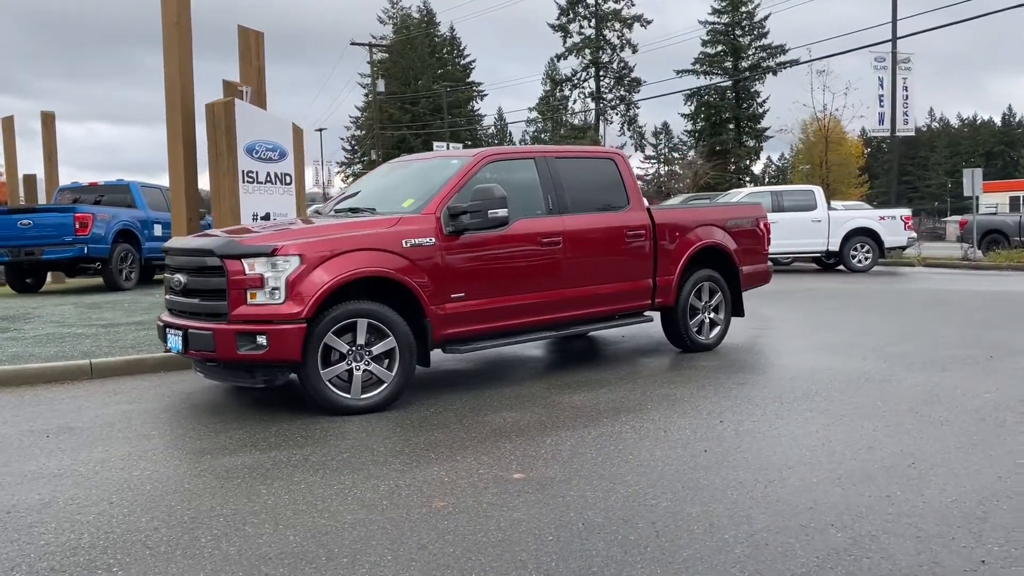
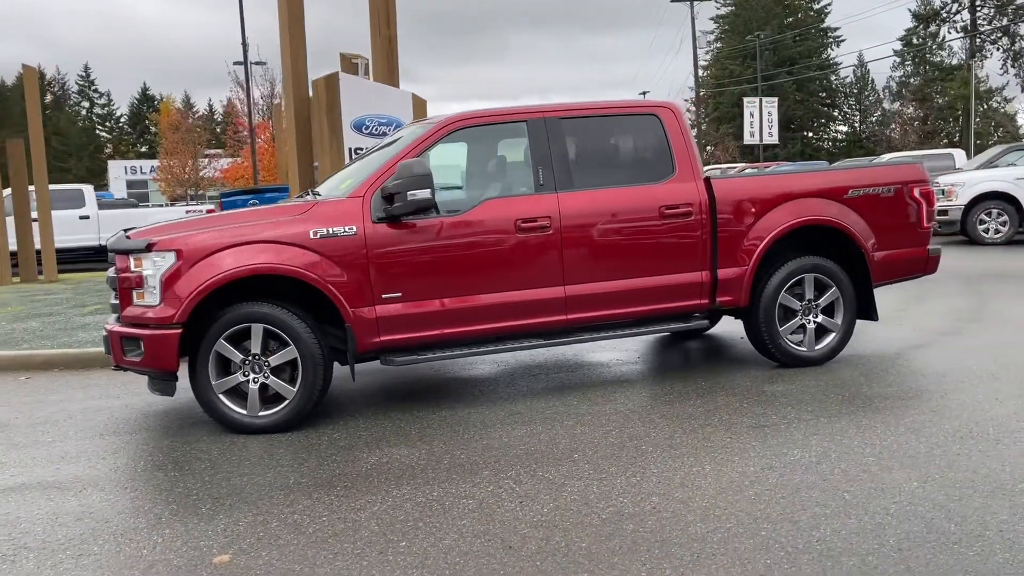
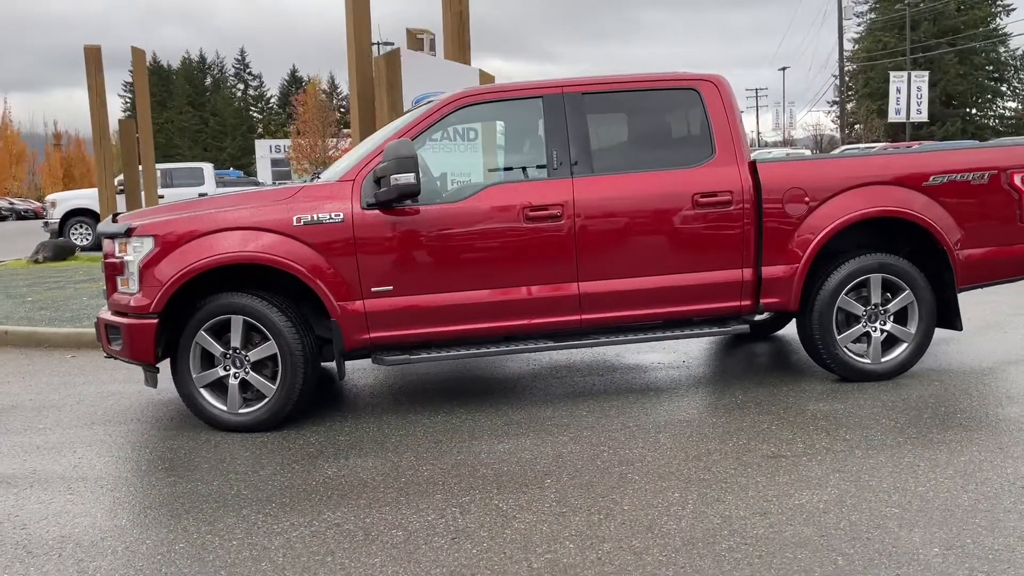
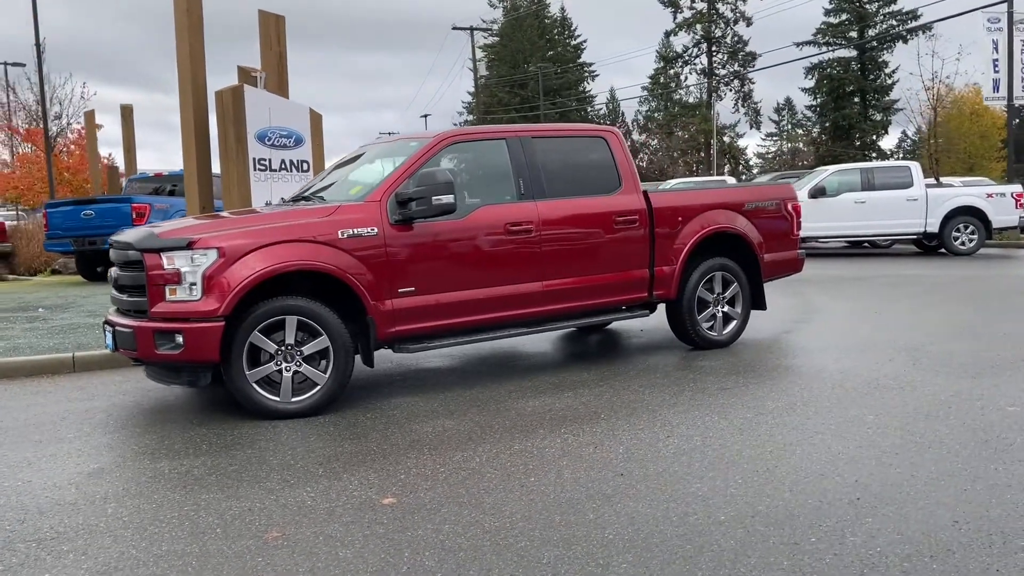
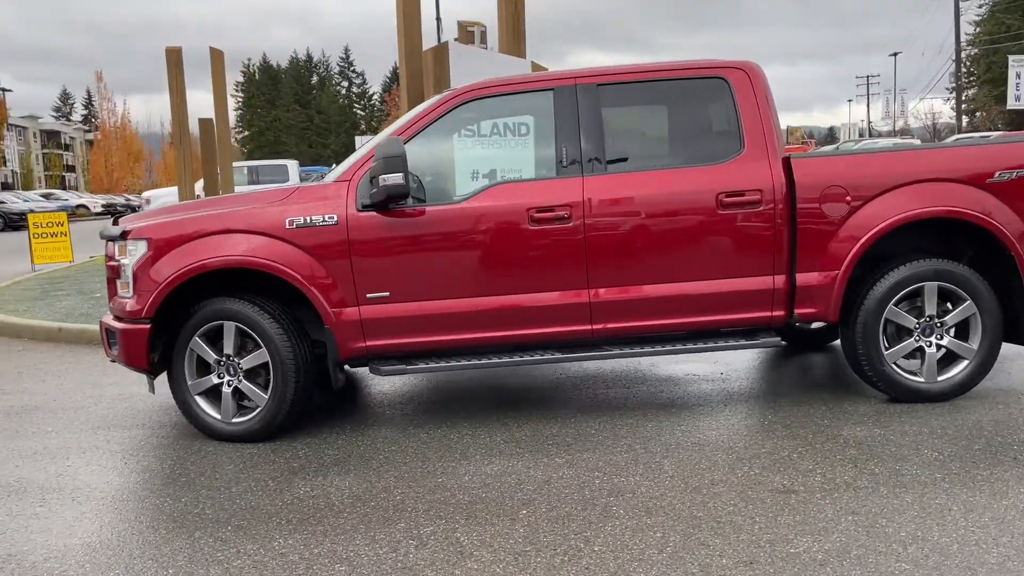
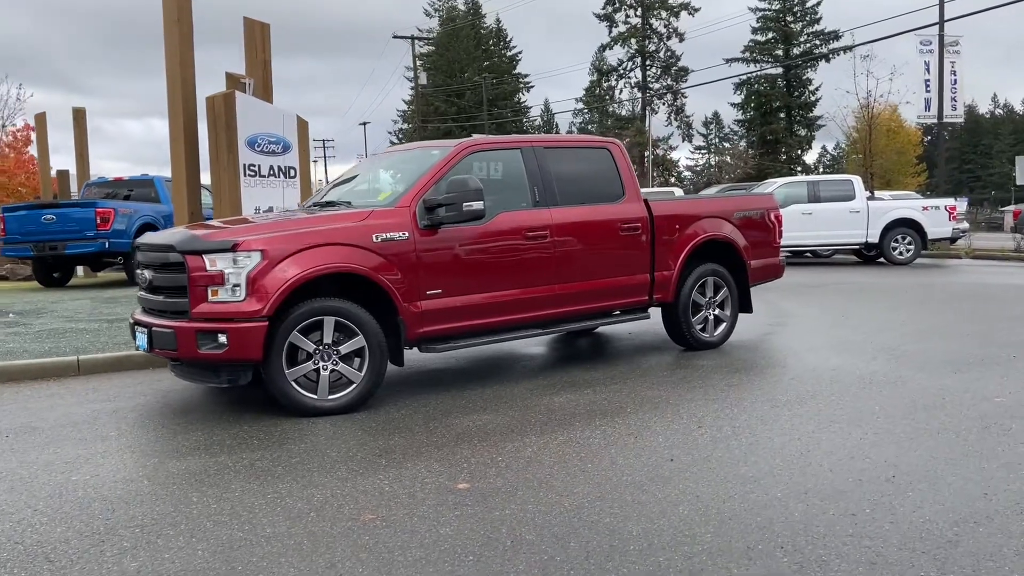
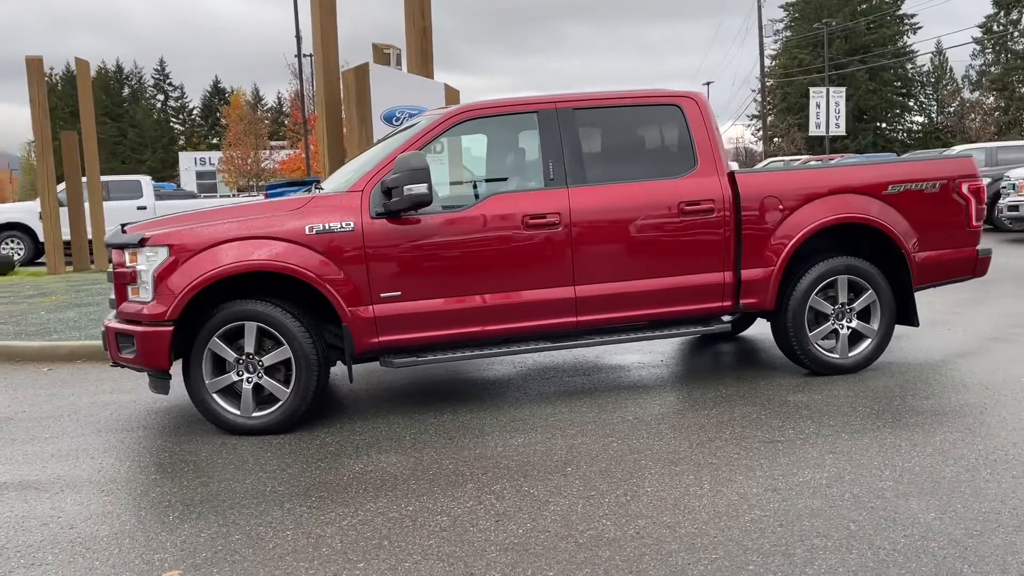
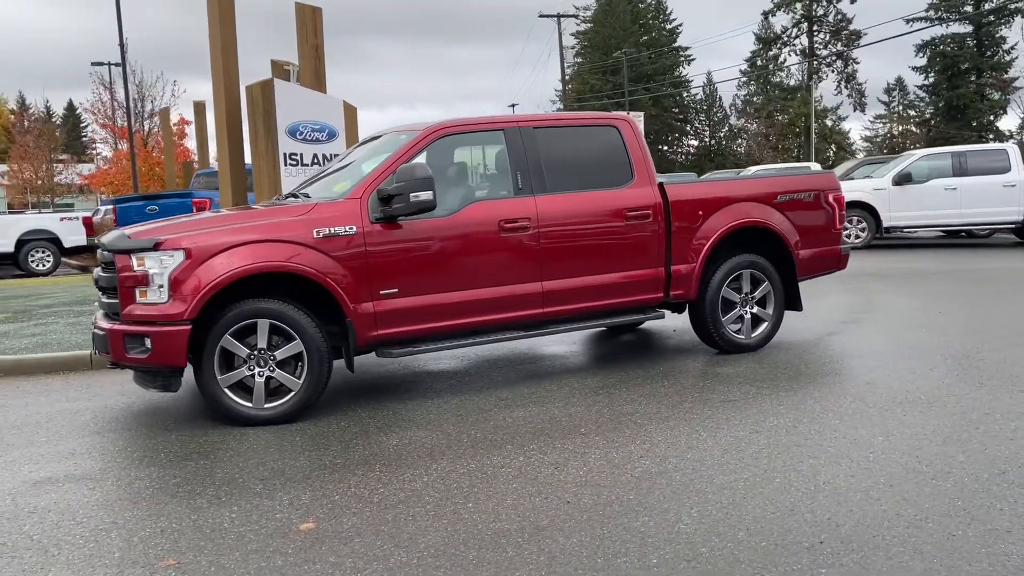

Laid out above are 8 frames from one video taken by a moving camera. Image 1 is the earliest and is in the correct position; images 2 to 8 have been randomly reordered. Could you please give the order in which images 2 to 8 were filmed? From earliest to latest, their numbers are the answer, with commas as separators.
6, 4, 8, 2, 7, 3, 5
